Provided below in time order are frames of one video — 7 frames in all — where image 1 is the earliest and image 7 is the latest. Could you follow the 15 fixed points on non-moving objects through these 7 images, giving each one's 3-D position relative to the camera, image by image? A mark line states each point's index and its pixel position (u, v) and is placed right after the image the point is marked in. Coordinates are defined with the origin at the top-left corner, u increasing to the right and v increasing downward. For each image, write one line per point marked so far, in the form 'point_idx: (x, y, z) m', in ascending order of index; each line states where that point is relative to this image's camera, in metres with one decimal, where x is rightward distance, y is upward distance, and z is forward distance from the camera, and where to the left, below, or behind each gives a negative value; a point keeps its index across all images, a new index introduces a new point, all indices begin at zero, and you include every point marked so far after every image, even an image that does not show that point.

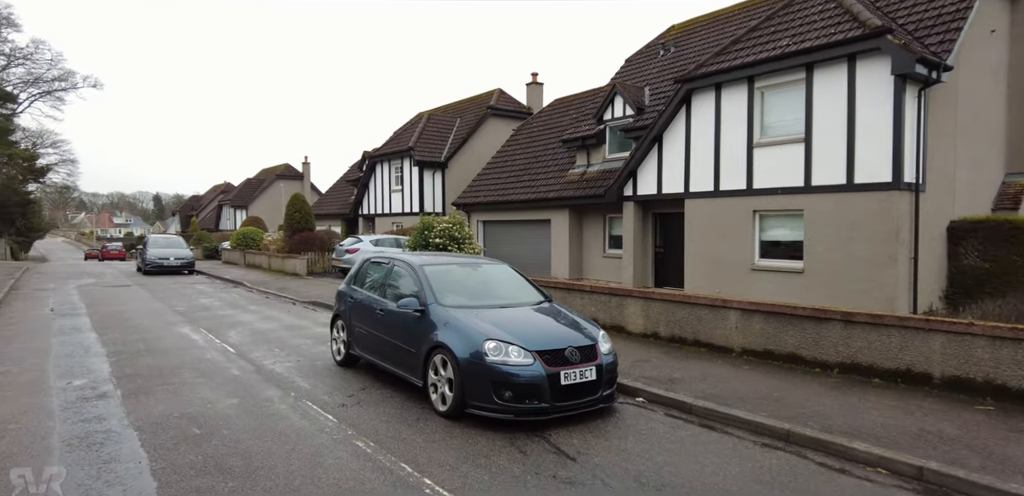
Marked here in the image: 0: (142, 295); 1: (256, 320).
0: (-9.1, -1.2, +13.7) m
1: (-4.5, -1.3, +9.8) m
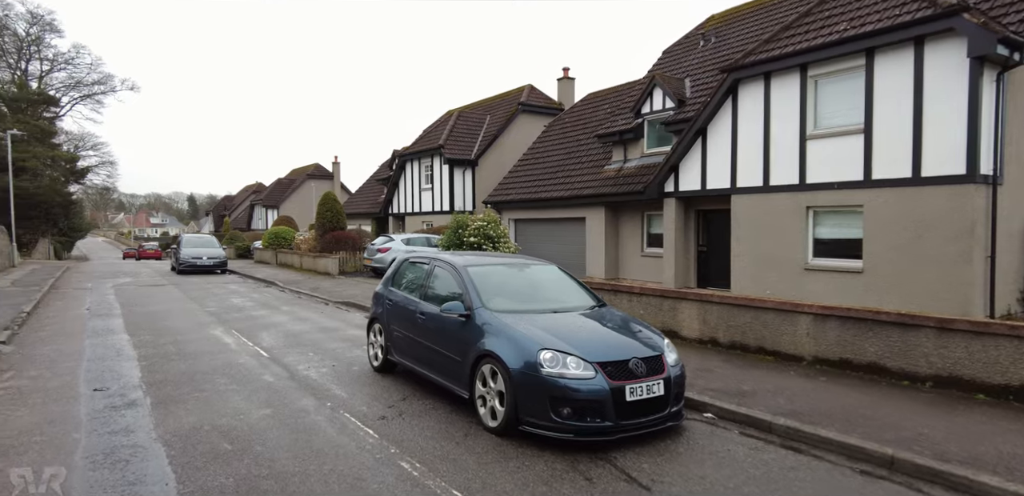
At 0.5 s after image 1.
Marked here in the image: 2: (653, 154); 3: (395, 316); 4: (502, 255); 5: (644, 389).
0: (-8.2, -1.2, +13.7) m
1: (-3.8, -1.3, +9.6) m
2: (+3.7, +2.5, +14.9) m
3: (-1.2, -0.7, +5.7) m
4: (-0.1, -0.1, +6.0) m
5: (+0.9, -1.0, +4.0) m
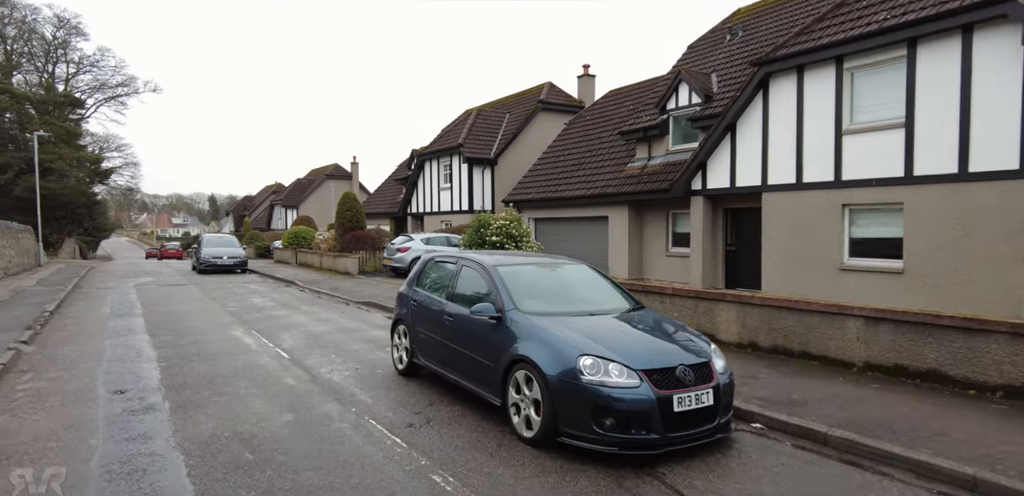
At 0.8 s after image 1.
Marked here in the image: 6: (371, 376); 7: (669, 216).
0: (-7.7, -1.1, +13.7) m
1: (-3.4, -1.2, +9.4) m
2: (+4.3, +2.5, +14.5) m
3: (-0.9, -0.7, +5.5) m
4: (+0.2, -0.1, +5.7) m
5: (+1.2, -1.0, +3.7) m
6: (-1.5, -1.3, +5.9) m
7: (+4.0, +0.8, +14.5) m
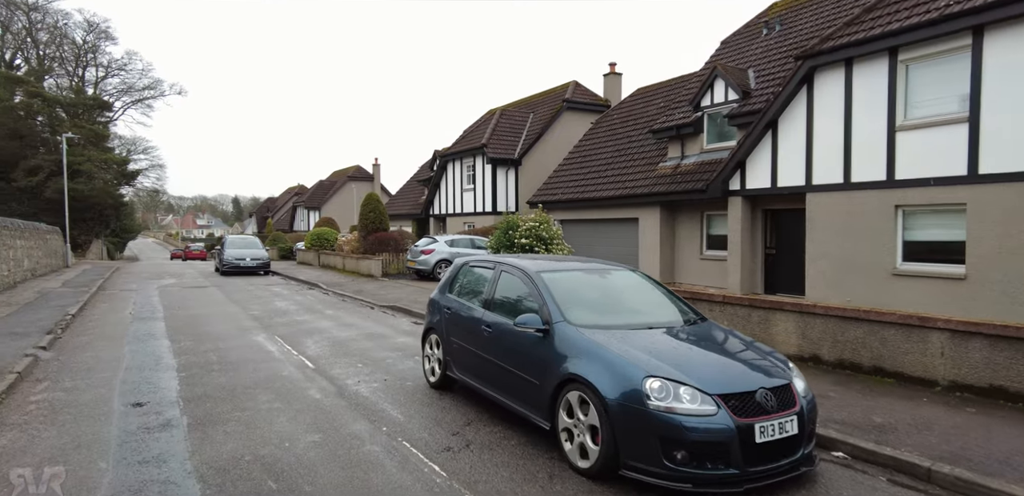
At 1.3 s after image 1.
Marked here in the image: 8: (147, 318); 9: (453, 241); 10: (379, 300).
0: (-7.0, -1.2, +13.5) m
1: (-2.9, -1.3, +9.1) m
2: (+5.0, +2.4, +13.9) m
3: (-0.5, -0.7, +5.1) m
4: (+0.6, -0.1, +5.3) m
5: (+1.5, -1.0, +3.2) m
6: (-1.1, -1.4, +5.5) m
7: (+4.7, +0.8, +13.9) m
8: (-6.5, -1.2, +10.0) m
9: (-1.7, +0.2, +16.5) m
10: (-2.9, -1.2, +12.4) m
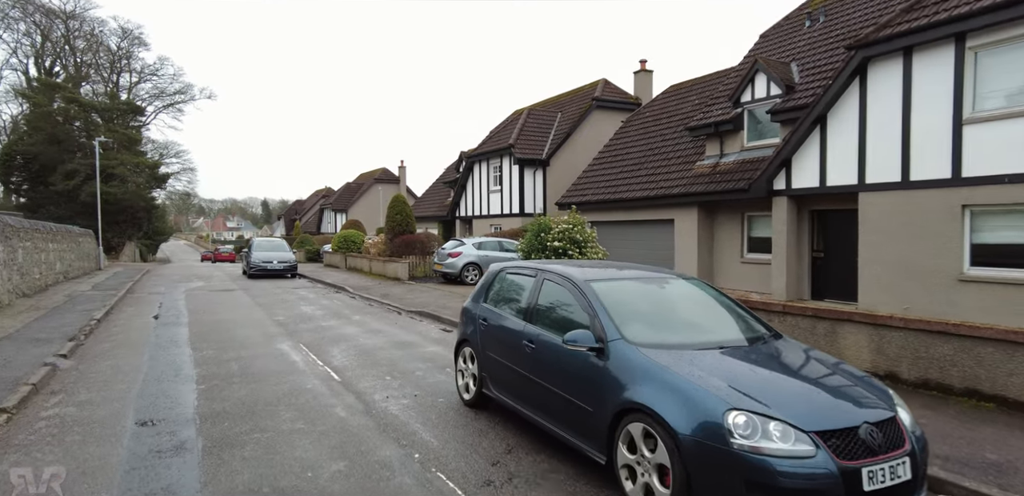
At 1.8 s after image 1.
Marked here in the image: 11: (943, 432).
0: (-6.3, -1.3, +13.3) m
1: (-2.4, -1.3, +8.8) m
2: (+5.7, +2.4, +13.2) m
3: (-0.2, -0.8, +4.6) m
4: (+0.9, -0.2, +4.8) m
5: (+1.8, -1.1, +2.6) m
6: (-0.7, -1.4, +5.0) m
7: (+5.4, +0.7, +13.2) m
8: (-5.9, -1.3, +9.8) m
9: (-0.9, +0.1, +16.1) m
10: (-2.3, -1.2, +12.1) m
11: (+3.0, -1.3, +3.9) m
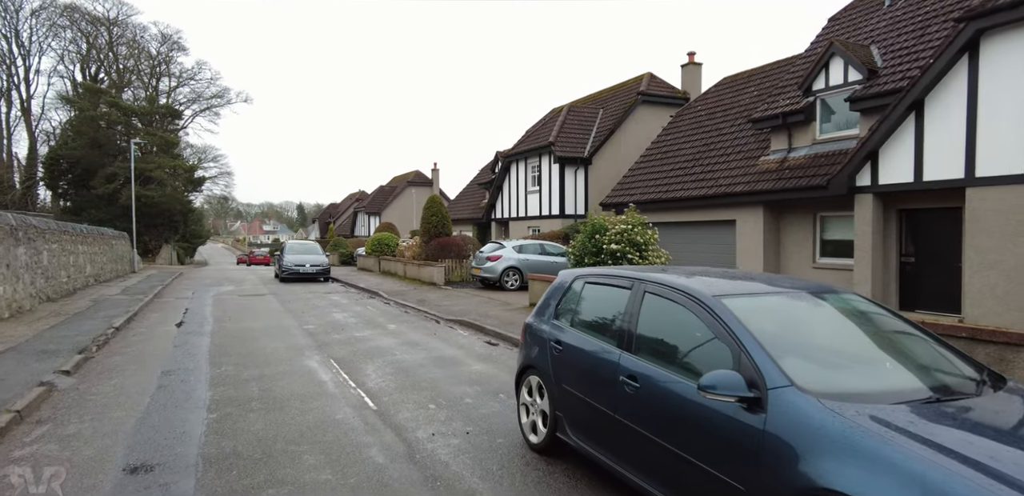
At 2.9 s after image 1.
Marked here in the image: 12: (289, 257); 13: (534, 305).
0: (-5.3, -1.3, +12.6) m
1: (-1.6, -1.4, +7.8) m
2: (+6.7, +2.3, +11.9) m
3: (+0.4, -0.8, +3.6) m
4: (+1.5, -0.2, +3.6) m
5: (+2.2, -1.1, +1.5) m
6: (-0.2, -1.4, +4.0) m
7: (+6.4, +0.6, +11.8) m
8: (-5.1, -1.3, +9.0) m
9: (+0.2, 0.0, +15.1) m
10: (-1.3, -1.3, +11.1) m
11: (+3.5, -1.3, +2.7) m
12: (-7.8, -0.3, +19.7) m
13: (+0.4, -1.1, +11.0) m
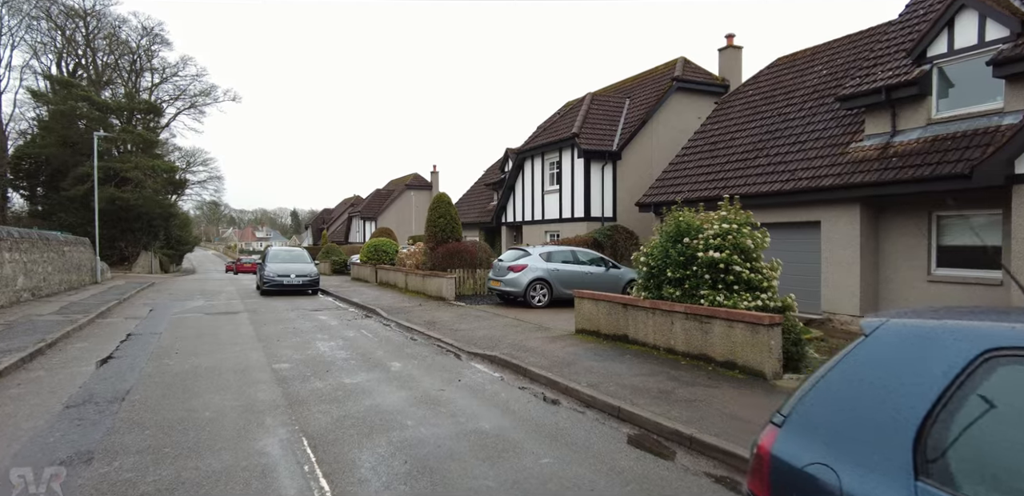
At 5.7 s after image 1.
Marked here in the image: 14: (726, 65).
0: (-4.7, -1.5, +9.8) m
1: (-0.9, -1.5, +5.1) m
2: (+7.3, +2.2, +9.3) m
3: (+1.1, -0.8, +0.9) m
4: (+2.2, -0.2, +1.0) m
5: (+2.9, -1.1, -1.2) m
6: (+0.5, -1.5, +1.3) m
7: (+7.1, +0.5, +9.2) m
8: (-4.4, -1.4, +6.3) m
9: (+0.8, -0.1, +12.4) m
10: (-0.7, -1.4, +8.4) m
11: (+4.2, -1.3, 0.0) m
12: (-7.2, -0.5, +17.0) m
13: (+1.0, -1.2, +8.3) m
14: (+7.1, +6.1, +18.6) m
